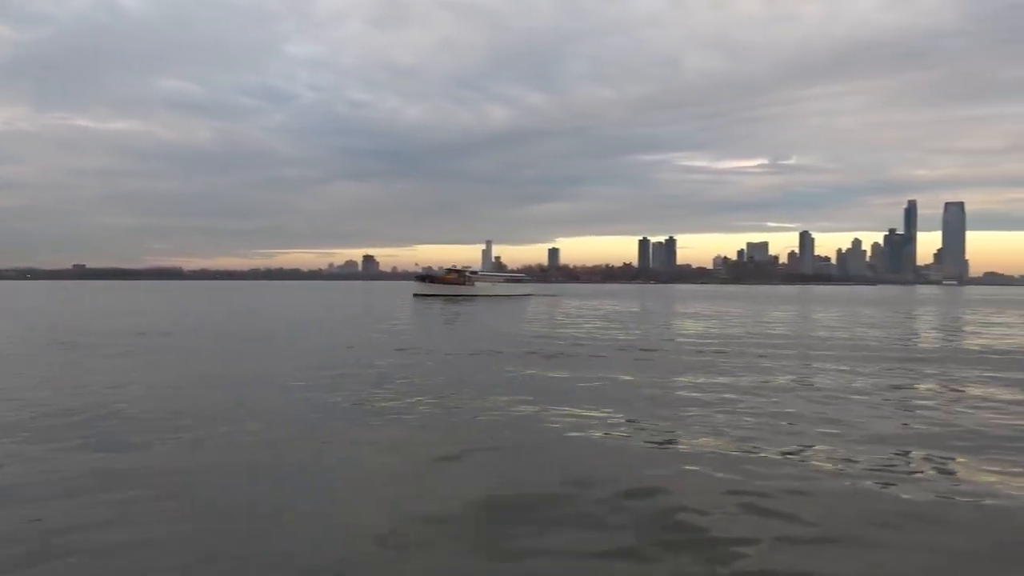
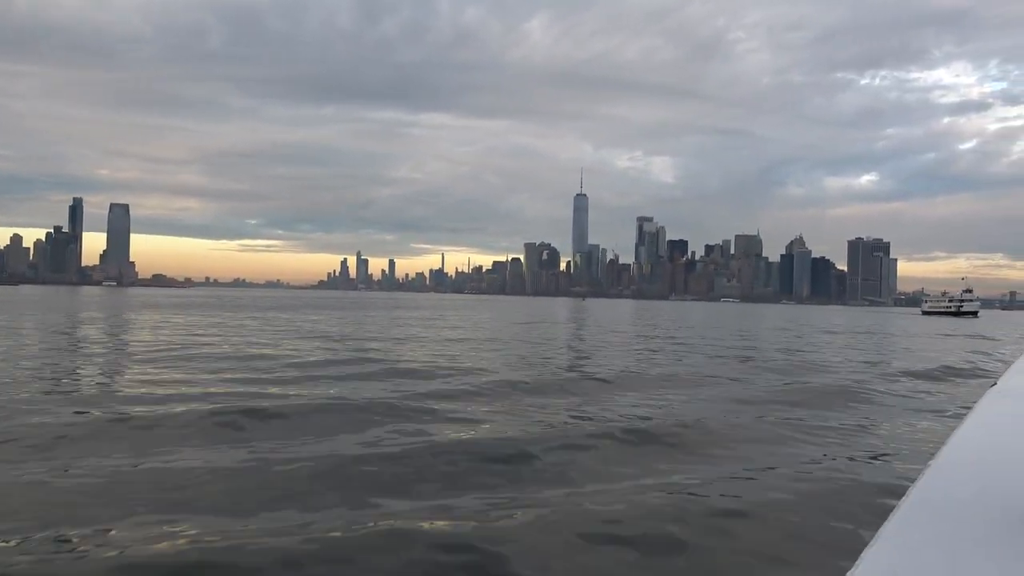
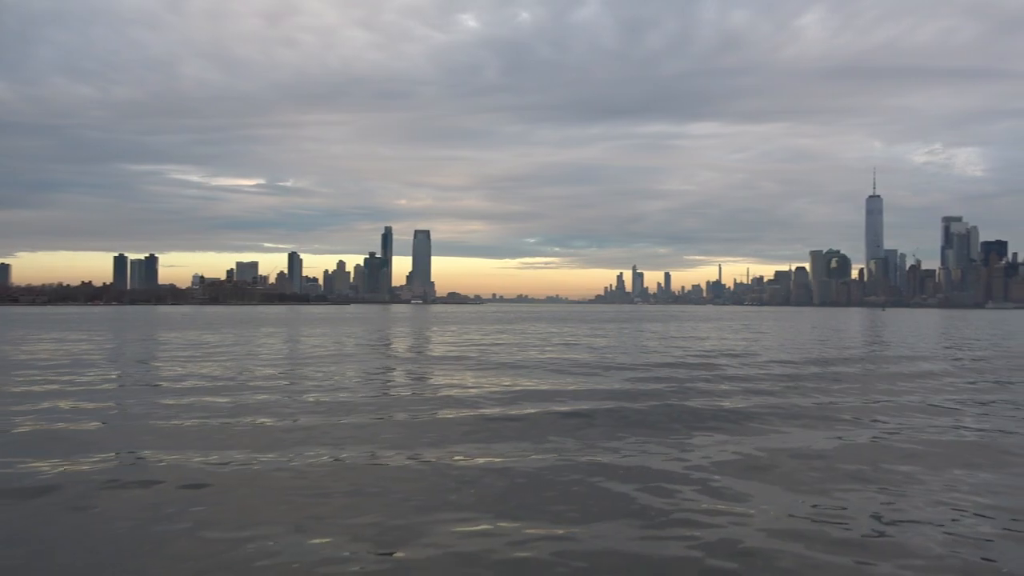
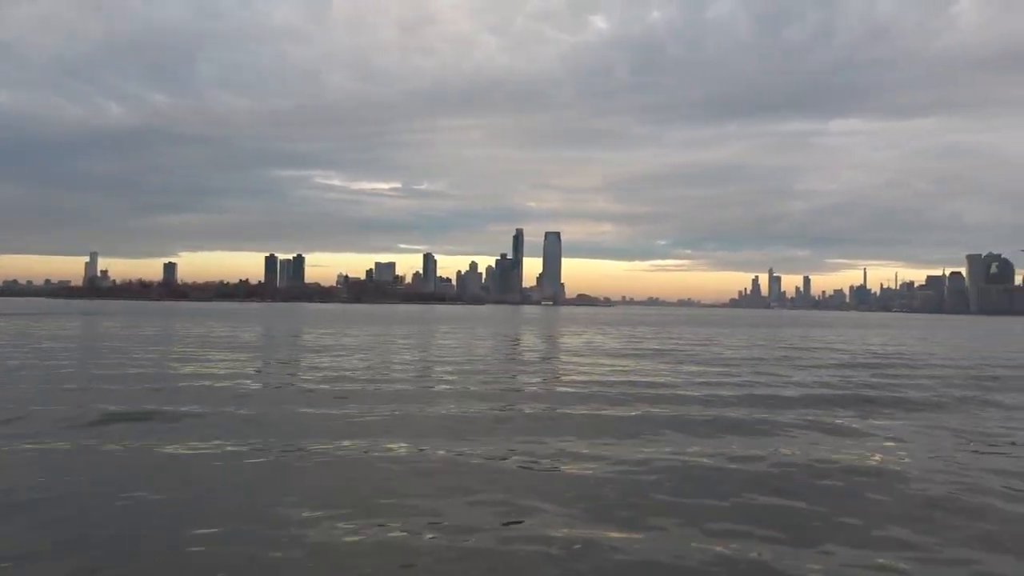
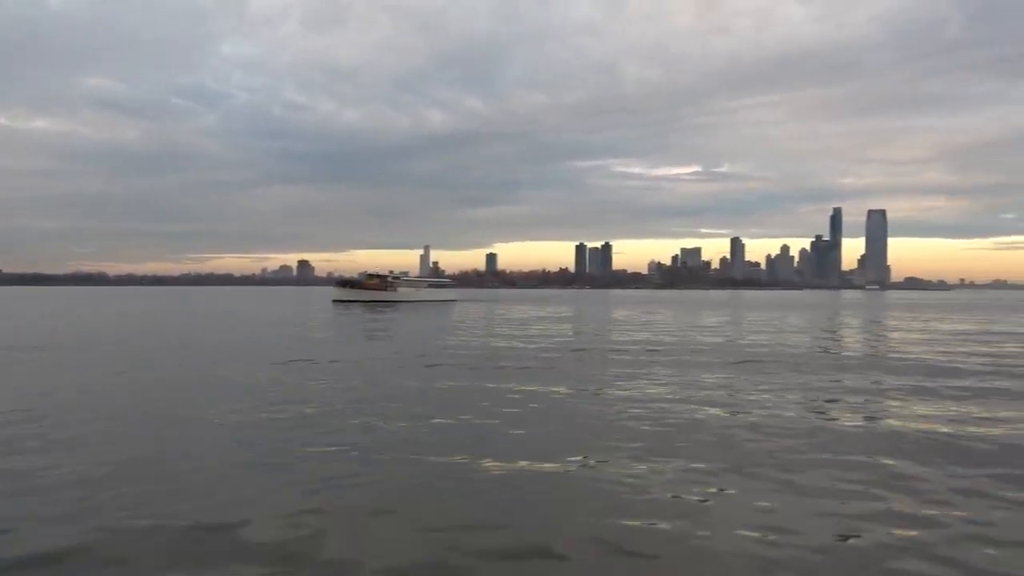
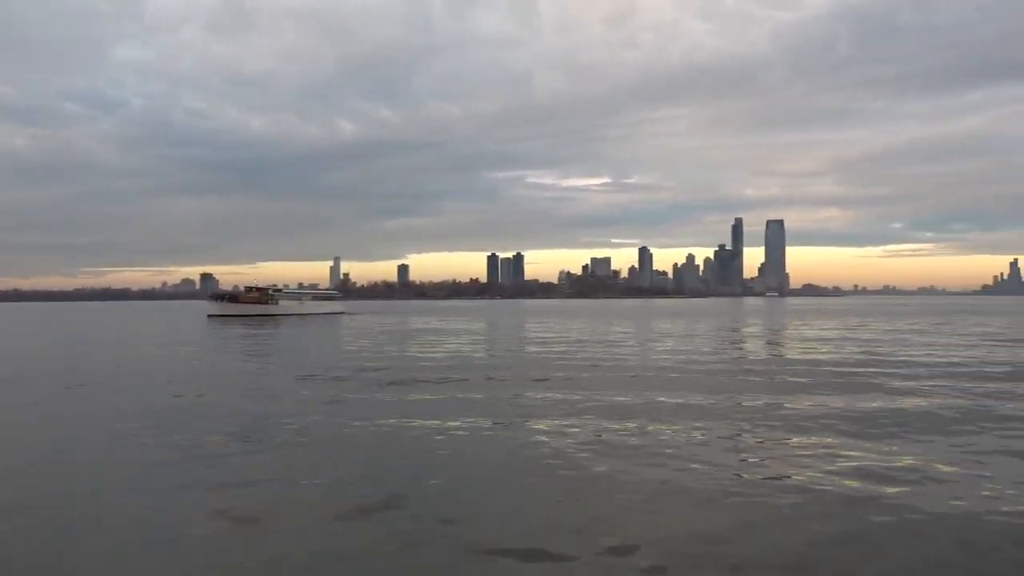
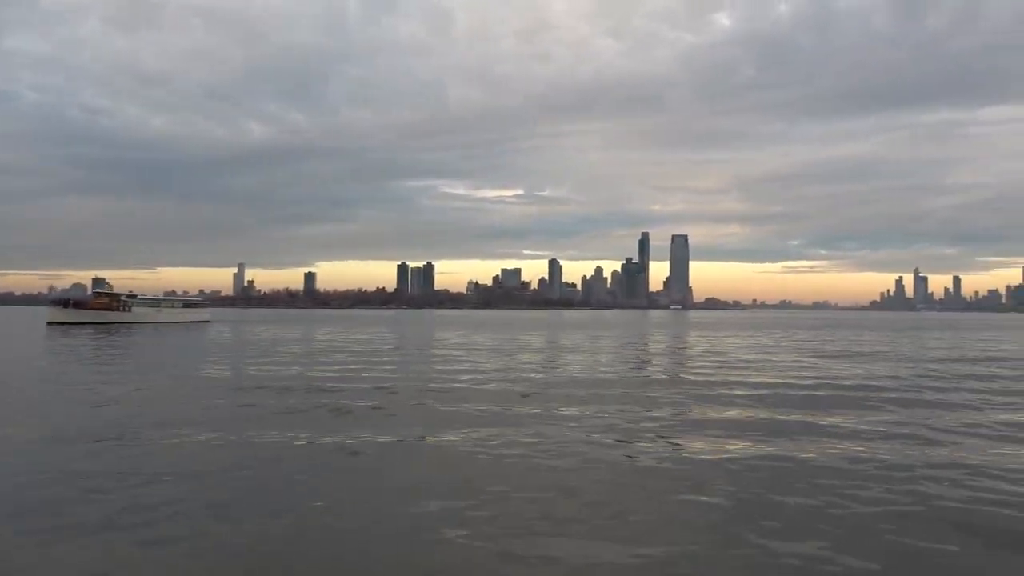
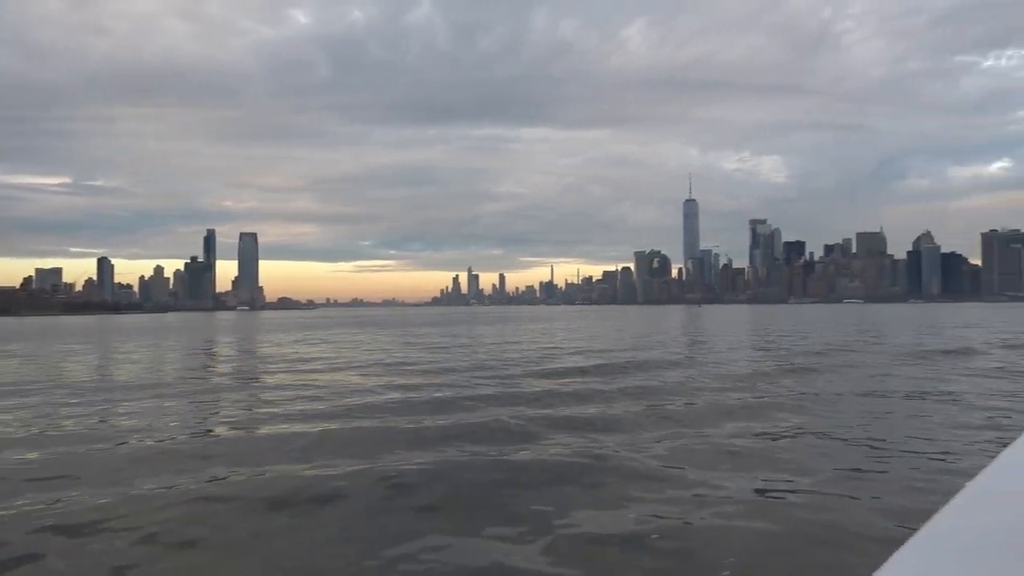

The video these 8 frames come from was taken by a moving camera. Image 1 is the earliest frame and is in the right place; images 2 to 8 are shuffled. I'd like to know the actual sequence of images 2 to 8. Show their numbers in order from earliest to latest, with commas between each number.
5, 6, 7, 4, 3, 8, 2
